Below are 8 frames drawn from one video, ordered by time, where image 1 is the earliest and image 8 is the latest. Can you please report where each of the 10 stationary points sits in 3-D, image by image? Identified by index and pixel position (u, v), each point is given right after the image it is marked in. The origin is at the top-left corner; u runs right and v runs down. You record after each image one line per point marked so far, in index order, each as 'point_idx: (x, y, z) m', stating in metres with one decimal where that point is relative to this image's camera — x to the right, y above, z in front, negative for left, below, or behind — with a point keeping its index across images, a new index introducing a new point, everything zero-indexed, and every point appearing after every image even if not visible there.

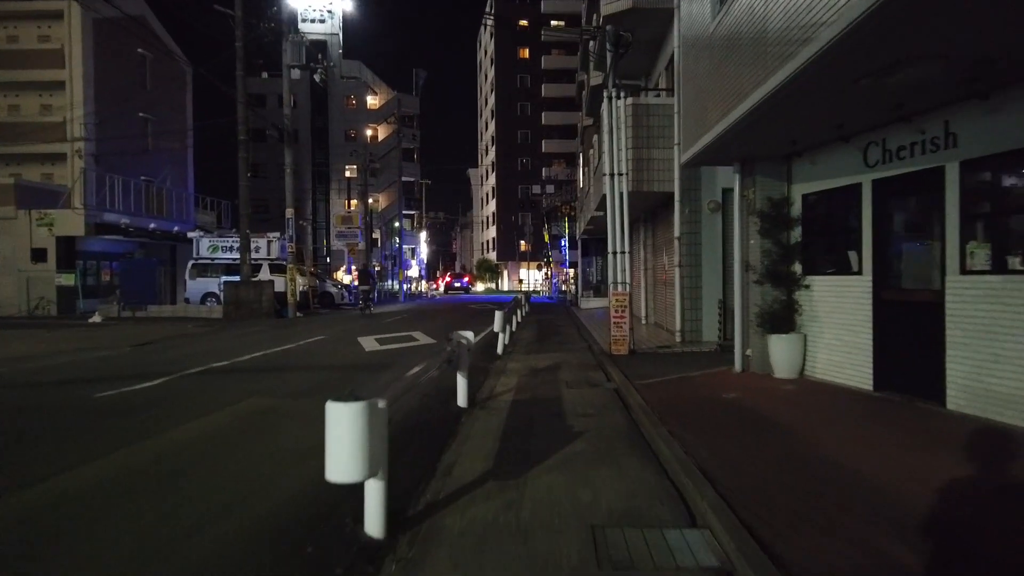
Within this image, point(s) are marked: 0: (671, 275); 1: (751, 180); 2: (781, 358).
0: (+4.2, +0.3, +18.4) m
1: (+3.8, +1.7, +10.8) m
2: (+4.0, -1.0, +10.2) m
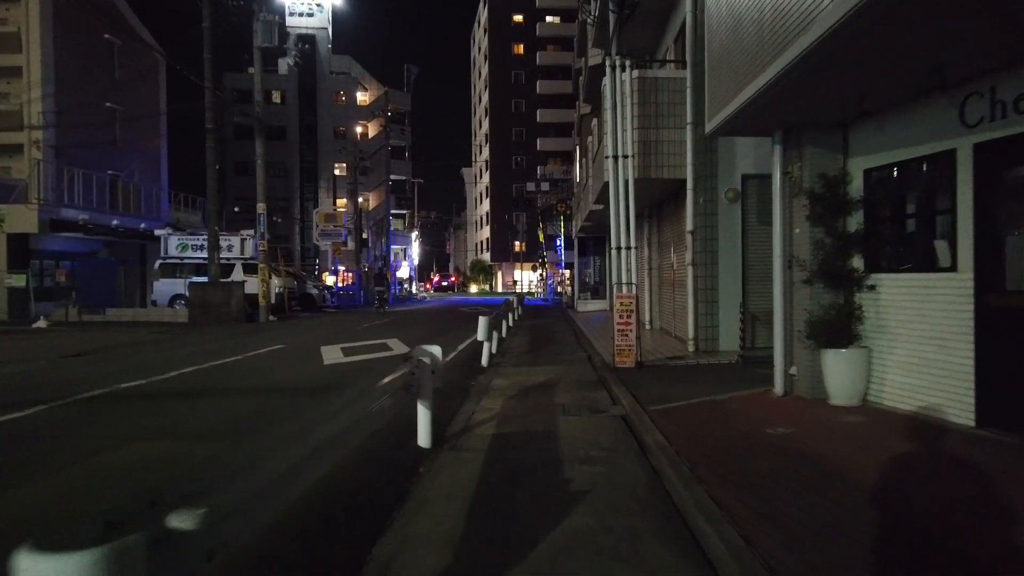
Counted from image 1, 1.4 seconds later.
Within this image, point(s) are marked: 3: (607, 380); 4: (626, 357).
0: (+3.9, +0.3, +16.1) m
1: (+3.5, +1.7, +8.6) m
2: (+3.7, -1.1, +7.9) m
3: (+1.6, -1.6, +11.8) m
4: (+2.2, -1.3, +13.1) m
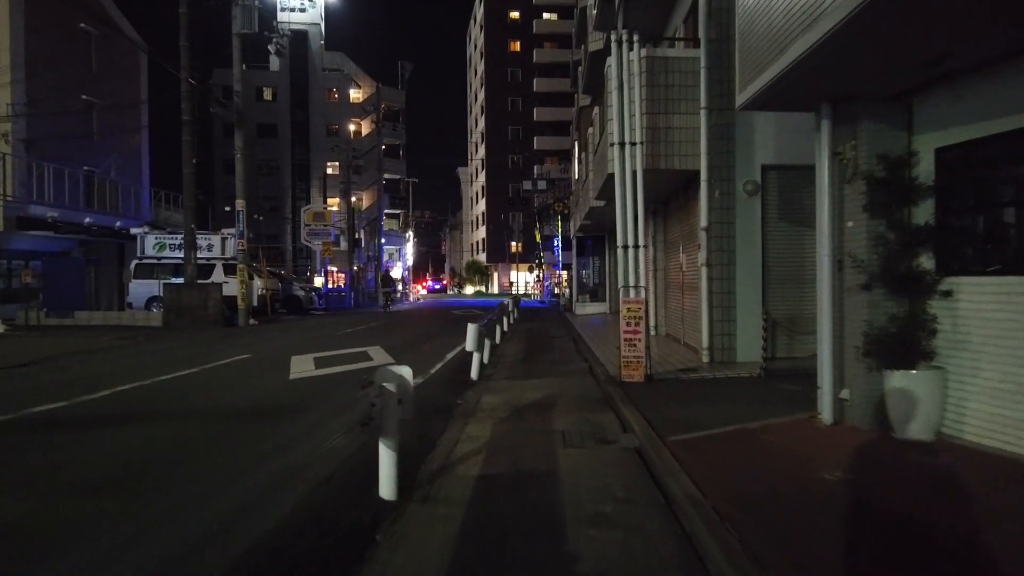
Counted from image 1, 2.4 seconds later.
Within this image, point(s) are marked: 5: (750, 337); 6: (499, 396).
0: (+3.8, +0.2, +14.6) m
1: (+3.4, +1.6, +7.0) m
2: (+3.6, -1.1, +6.4) m
3: (+1.5, -1.6, +10.3) m
4: (+2.0, -1.4, +11.5) m
5: (+4.5, -0.9, +13.2) m
6: (-0.2, -1.7, +10.6) m
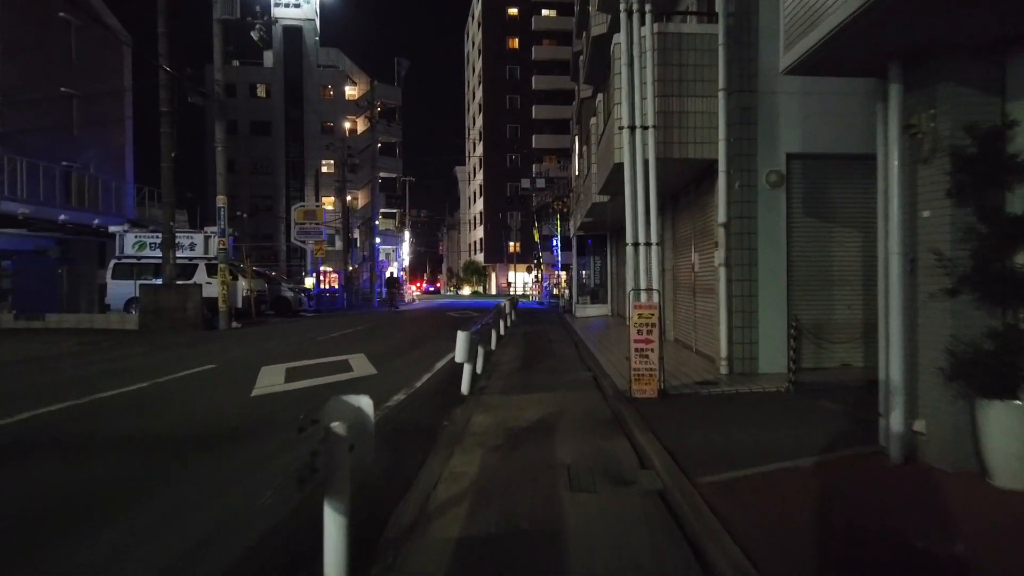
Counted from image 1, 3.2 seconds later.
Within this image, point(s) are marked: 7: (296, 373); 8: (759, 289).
0: (+3.7, +0.2, +13.2) m
1: (+3.4, +1.6, +5.7) m
2: (+3.6, -1.2, +5.0) m
3: (+1.4, -1.7, +8.9) m
4: (+2.0, -1.4, +10.1) m
5: (+4.5, -1.0, +11.8) m
6: (-0.3, -1.7, +9.3) m
7: (-3.8, -1.5, +12.1) m
8: (+4.2, 0.0, +11.8) m
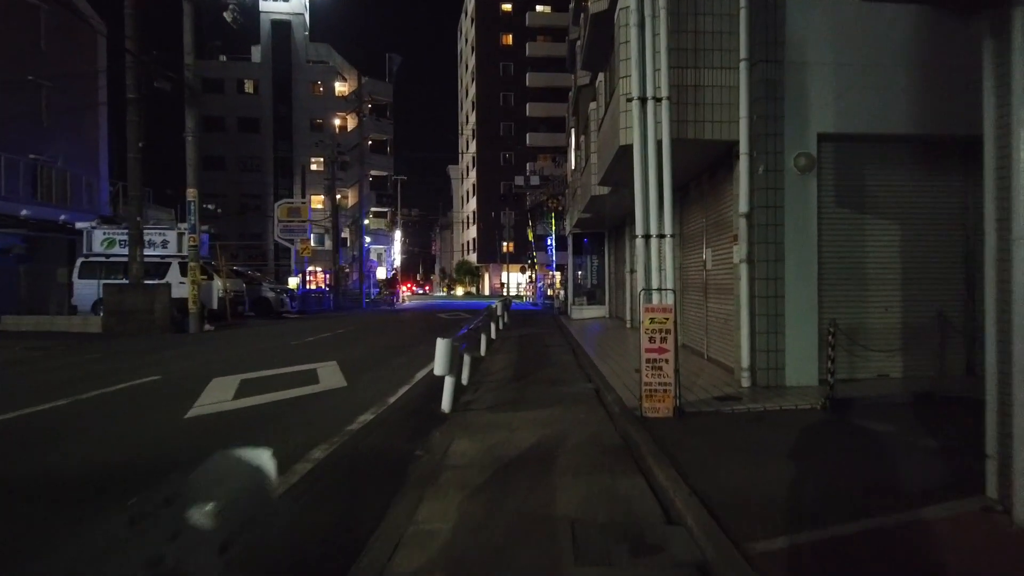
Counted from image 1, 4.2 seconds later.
0: (+3.5, +0.2, +11.6) m
1: (+3.3, +1.6, +4.1) m
2: (+3.5, -1.1, +3.5) m
3: (+1.3, -1.7, +7.4) m
4: (+1.8, -1.4, +8.6) m
5: (+4.3, -1.0, +10.3) m
6: (-0.4, -1.7, +7.7) m
7: (-3.9, -1.5, +10.5) m
8: (+4.1, 0.0, +10.2) m
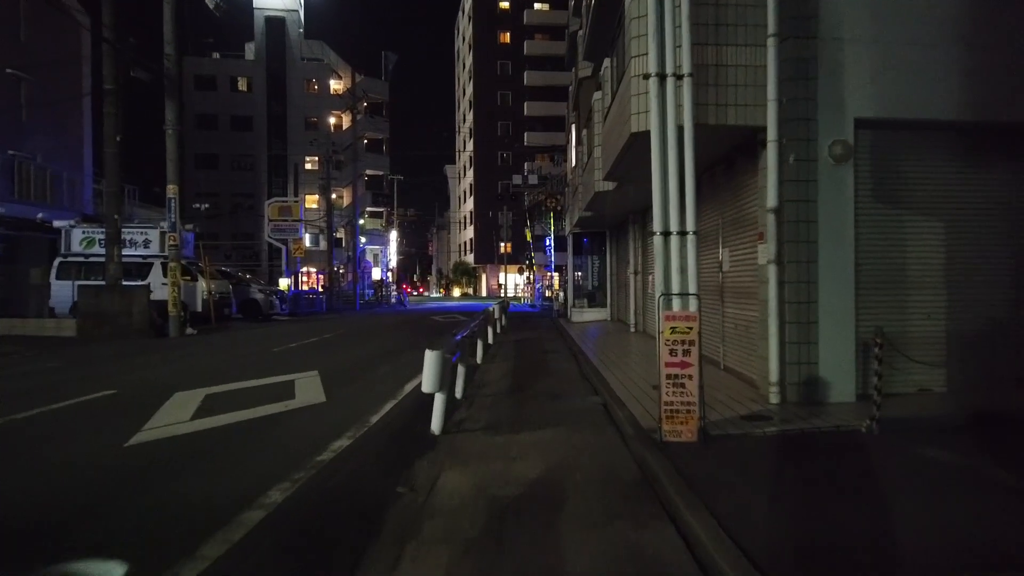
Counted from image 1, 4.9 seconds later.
0: (+3.5, +0.1, +10.5) m
1: (+3.3, +1.5, +3.0) m
2: (+3.5, -1.2, +2.4) m
3: (+1.3, -1.7, +6.2) m
4: (+1.8, -1.5, +7.4) m
5: (+4.3, -1.0, +9.1) m
6: (-0.4, -1.7, +6.5) m
7: (-3.9, -1.5, +9.3) m
8: (+4.1, 0.0, +9.1) m
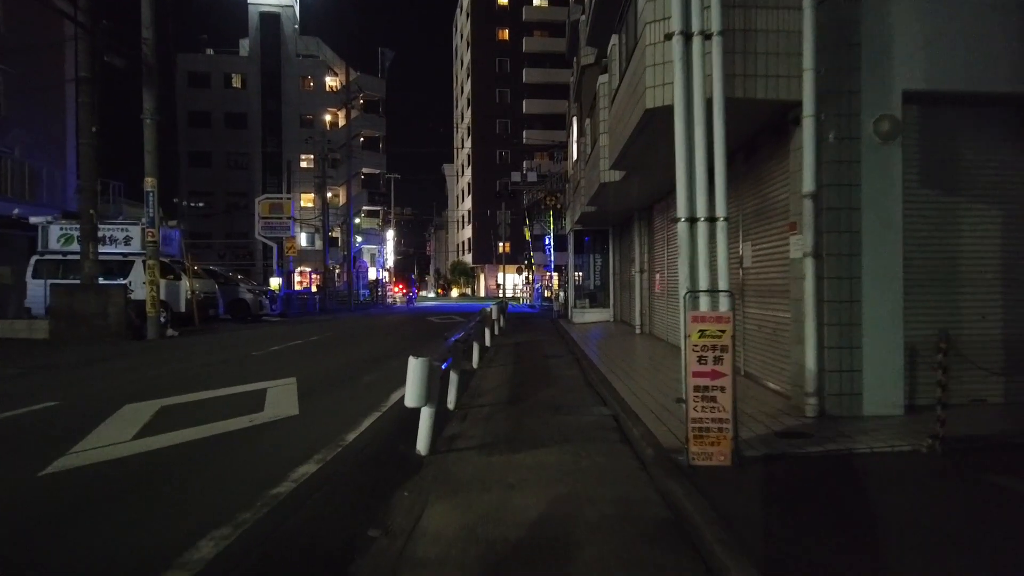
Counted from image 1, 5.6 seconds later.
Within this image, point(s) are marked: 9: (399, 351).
0: (+3.5, +0.1, +9.4) m
1: (+3.3, +1.6, +1.8) m
2: (+3.5, -1.1, +1.2) m
3: (+1.3, -1.7, +5.1) m
4: (+1.8, -1.4, +6.3) m
5: (+4.3, -1.0, +8.0) m
6: (-0.4, -1.7, +5.4) m
7: (-3.9, -1.5, +8.1) m
8: (+4.0, 0.0, +8.0) m
9: (-2.8, -1.5, +17.0) m
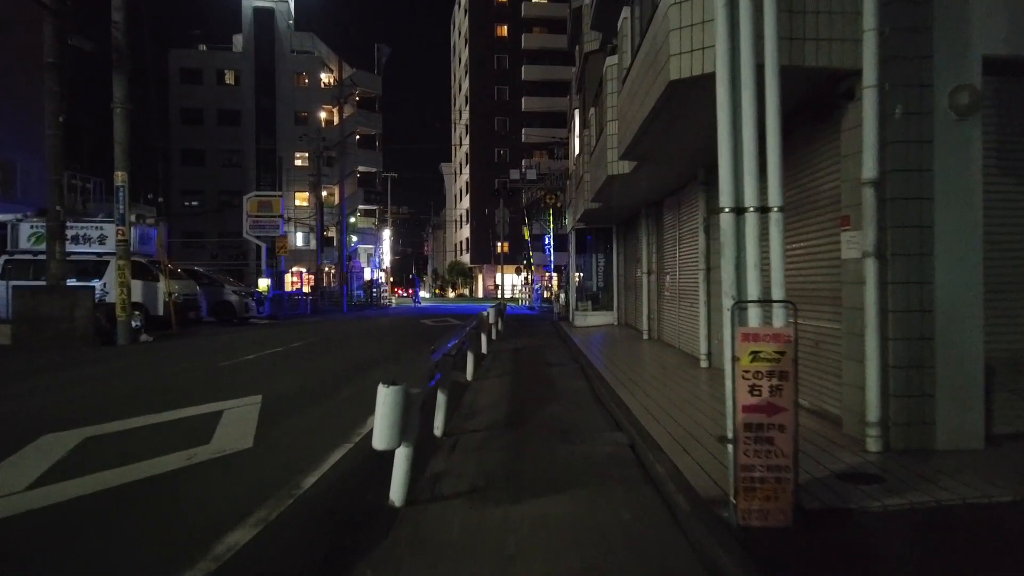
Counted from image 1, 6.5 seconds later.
0: (+3.5, +0.1, +8.0) m
1: (+3.3, +1.5, +0.4) m
2: (+3.5, -1.2, -0.2) m
3: (+1.3, -1.8, +3.7) m
4: (+1.8, -1.5, +4.9) m
5: (+4.3, -1.1, +6.6) m
6: (-0.4, -1.8, +4.0) m
7: (-4.0, -1.6, +6.7) m
8: (+4.0, -0.1, +6.6) m
9: (-2.8, -1.6, +15.6) m
